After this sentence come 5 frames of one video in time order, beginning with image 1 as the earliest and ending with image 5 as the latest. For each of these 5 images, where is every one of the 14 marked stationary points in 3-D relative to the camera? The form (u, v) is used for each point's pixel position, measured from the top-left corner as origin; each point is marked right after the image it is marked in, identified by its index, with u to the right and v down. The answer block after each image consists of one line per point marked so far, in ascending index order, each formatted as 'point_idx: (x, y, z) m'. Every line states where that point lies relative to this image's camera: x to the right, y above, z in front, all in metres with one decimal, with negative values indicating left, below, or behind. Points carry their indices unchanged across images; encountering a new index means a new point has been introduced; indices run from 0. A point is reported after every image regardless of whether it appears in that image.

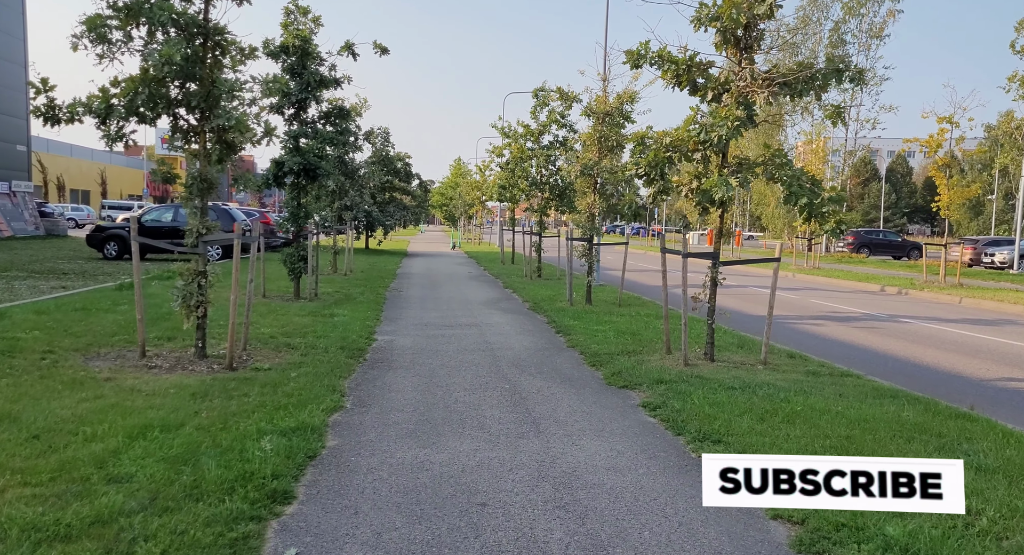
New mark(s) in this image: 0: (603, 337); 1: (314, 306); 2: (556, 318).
0: (+1.2, -0.8, +11.1) m
1: (-3.4, -0.5, +14.0) m
2: (+0.7, -0.7, +13.5) m
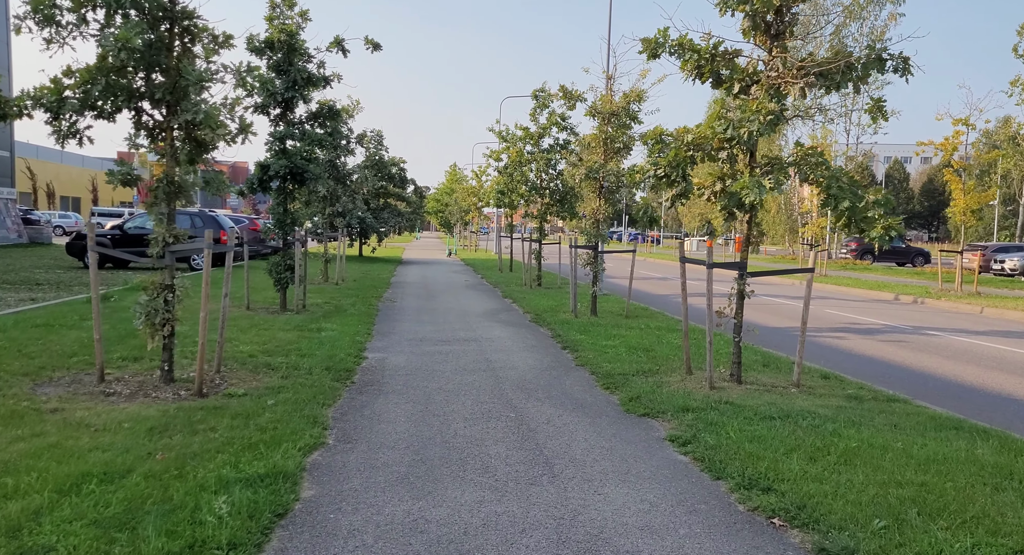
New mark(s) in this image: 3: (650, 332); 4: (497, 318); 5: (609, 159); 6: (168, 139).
0: (+1.3, -1.0, +10.2) m
1: (-3.4, -0.7, +13.1) m
2: (+0.8, -0.8, +12.6) m
3: (+2.1, -0.8, +12.4) m
4: (-0.3, -0.7, +14.6) m
5: (+1.8, +2.2, +15.2) m
6: (-3.2, +1.3, +7.6) m
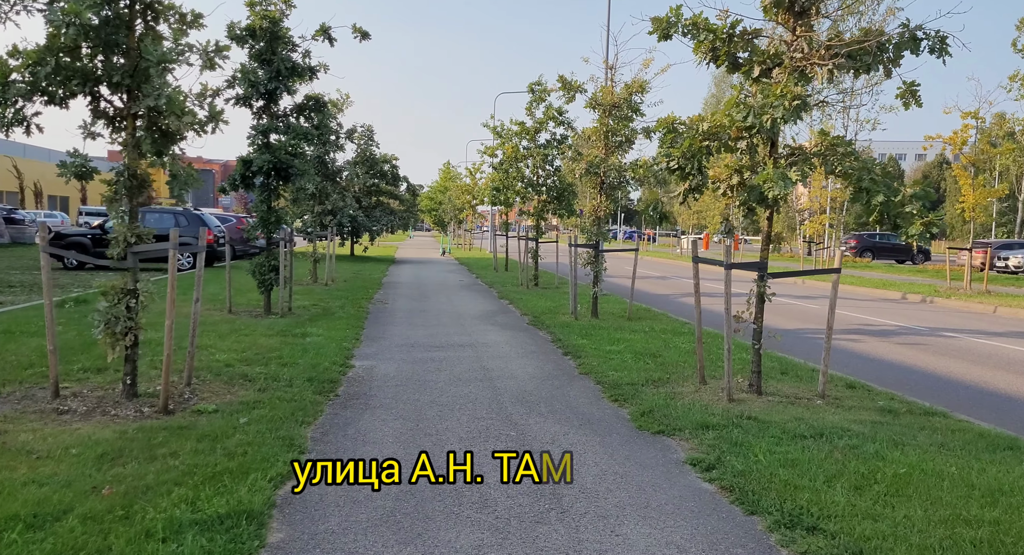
0: (+1.3, -1.0, +9.5) m
1: (-3.4, -0.7, +12.4) m
2: (+0.7, -0.9, +11.9) m
3: (+2.1, -0.8, +11.8) m
4: (-0.3, -0.7, +13.9) m
5: (+1.7, +2.2, +14.5) m
6: (-3.2, +1.3, +6.9) m
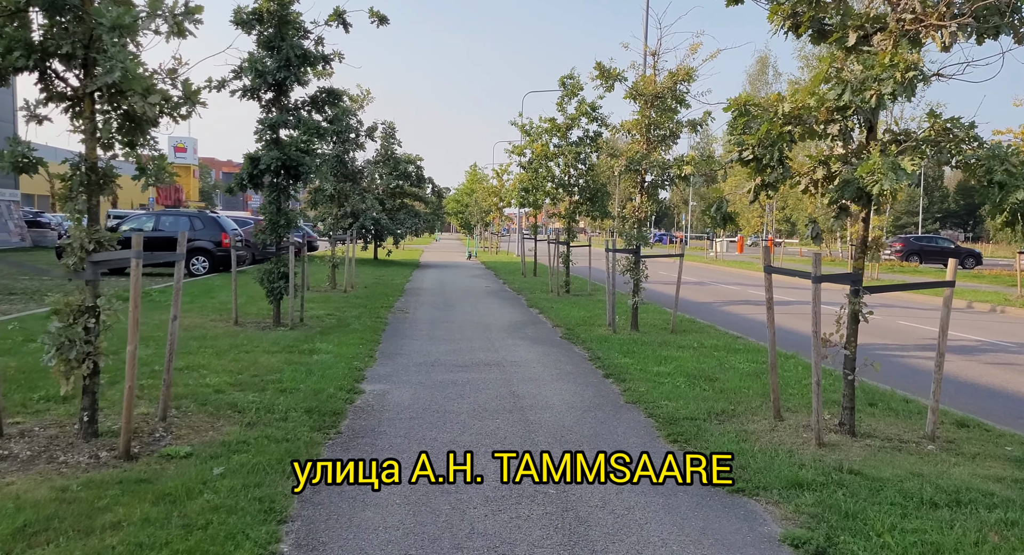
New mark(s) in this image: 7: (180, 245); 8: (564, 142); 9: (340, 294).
0: (+1.6, -1.1, +8.1) m
1: (-3.0, -0.8, +11.2) m
2: (+1.2, -1.0, +10.5) m
3: (+2.5, -1.0, +10.4) m
4: (+0.2, -0.9, +12.6) m
5: (+2.3, +2.1, +13.1) m
6: (-3.0, +1.2, +5.7) m
7: (-2.7, +0.3, +6.6) m
8: (+1.3, +3.3, +19.9) m
9: (-3.7, -0.4, +17.7) m
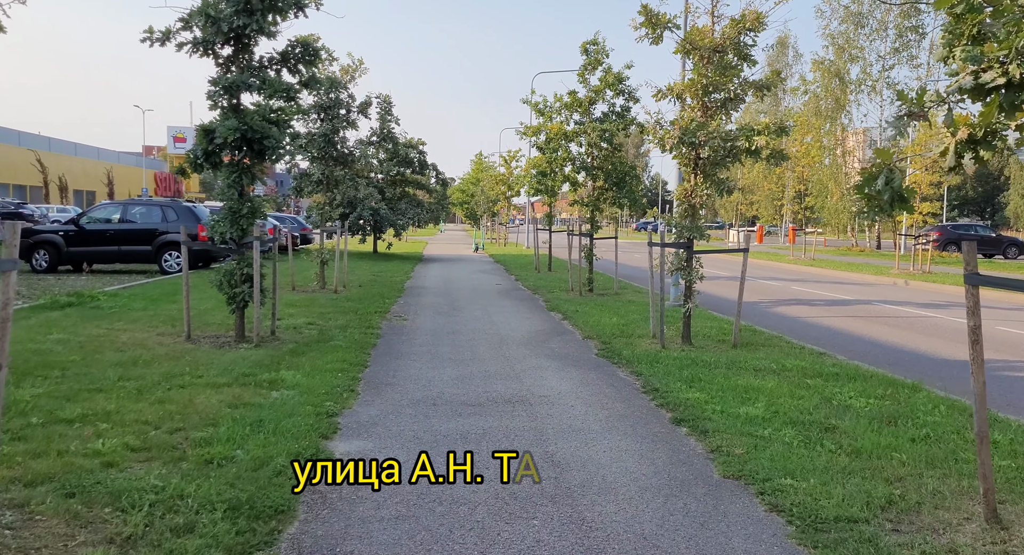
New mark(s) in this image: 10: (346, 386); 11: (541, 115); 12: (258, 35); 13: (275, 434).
0: (+1.9, -1.2, +5.5) m
1: (-2.7, -0.9, +8.6) m
2: (+1.4, -1.0, +7.9) m
3: (+2.8, -1.0, +7.8) m
4: (+0.4, -0.9, +10.0) m
5: (+2.5, +2.1, +10.5) m
6: (-2.8, +1.1, +3.1) m
7: (-2.5, +0.2, +4.0) m
8: (+1.6, +3.4, +17.2) m
9: (-3.4, -0.3, +15.1) m
10: (-1.6, -1.0, +7.6) m
11: (+0.7, +3.9, +19.4) m
12: (-3.1, +2.9, +9.8) m
13: (-1.7, -1.1, +5.8) m
